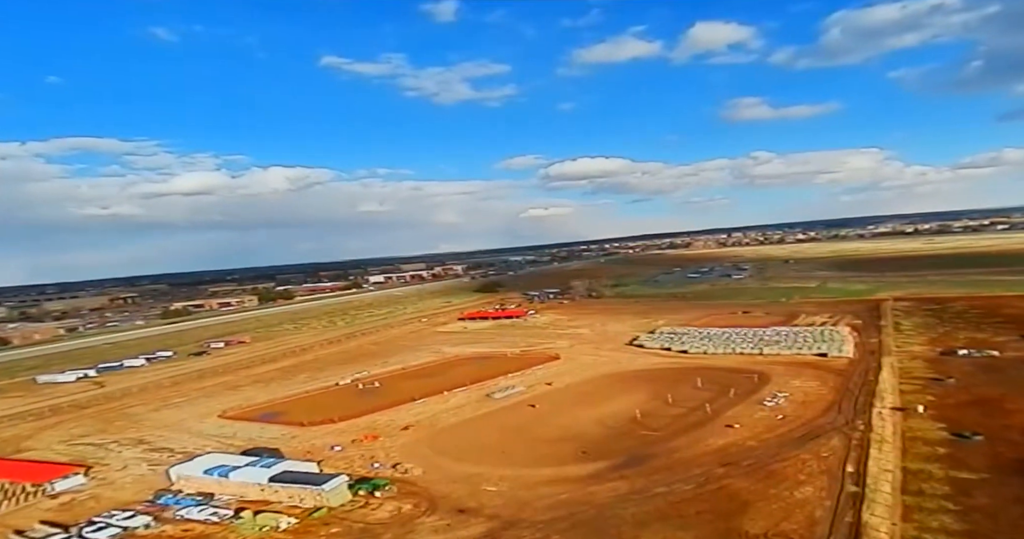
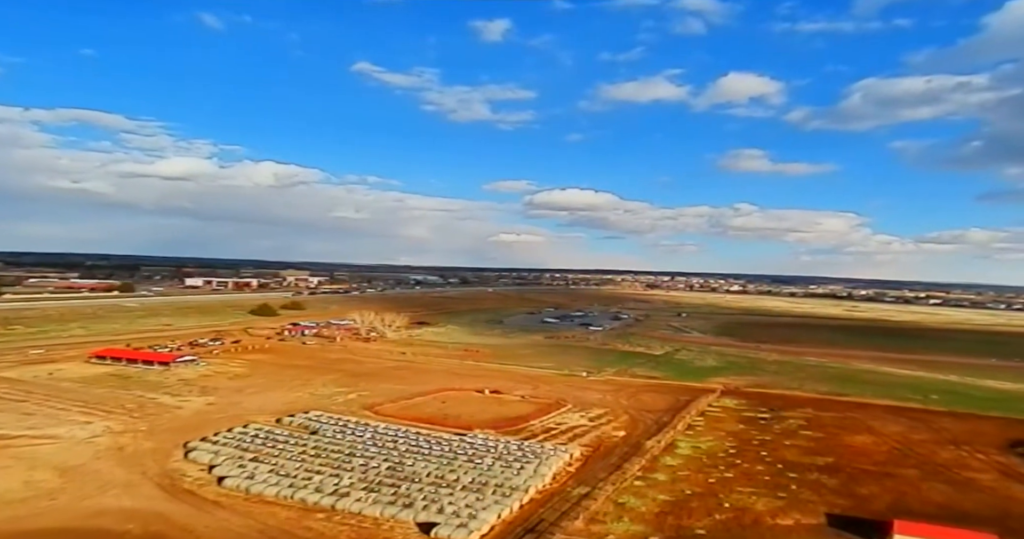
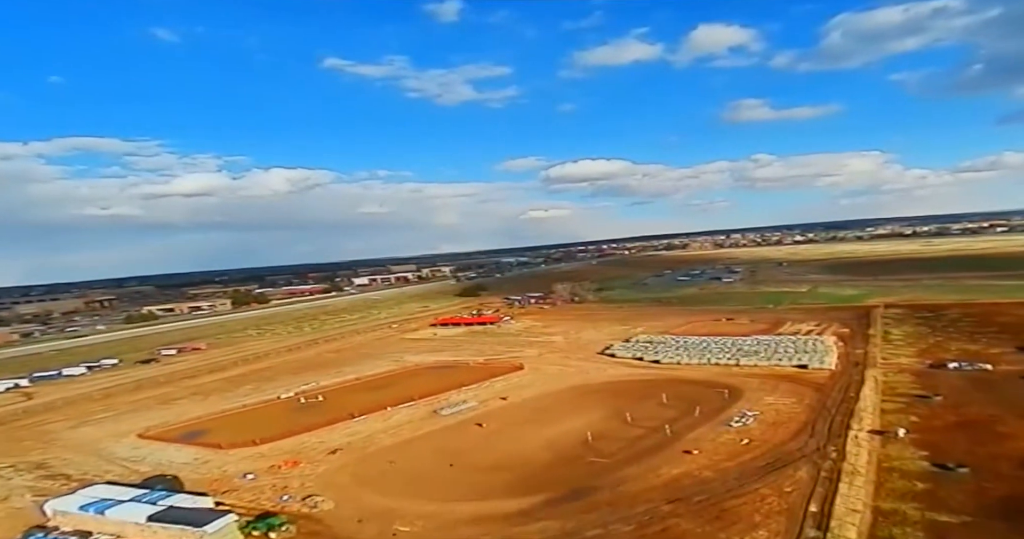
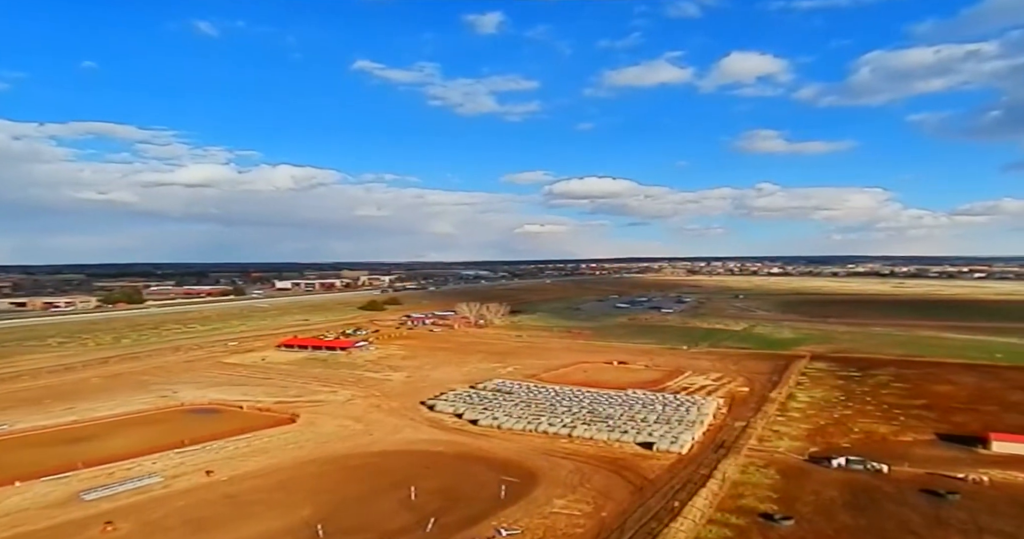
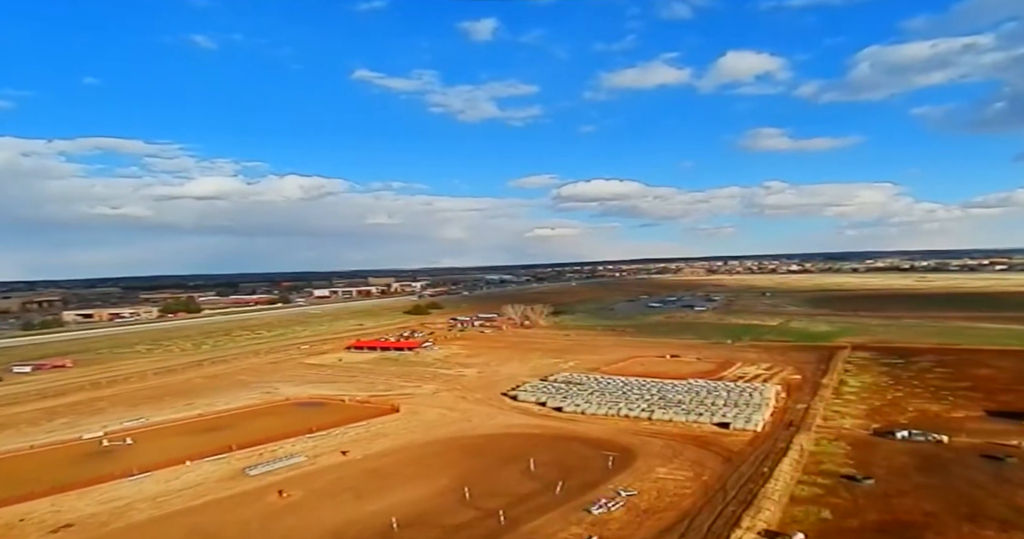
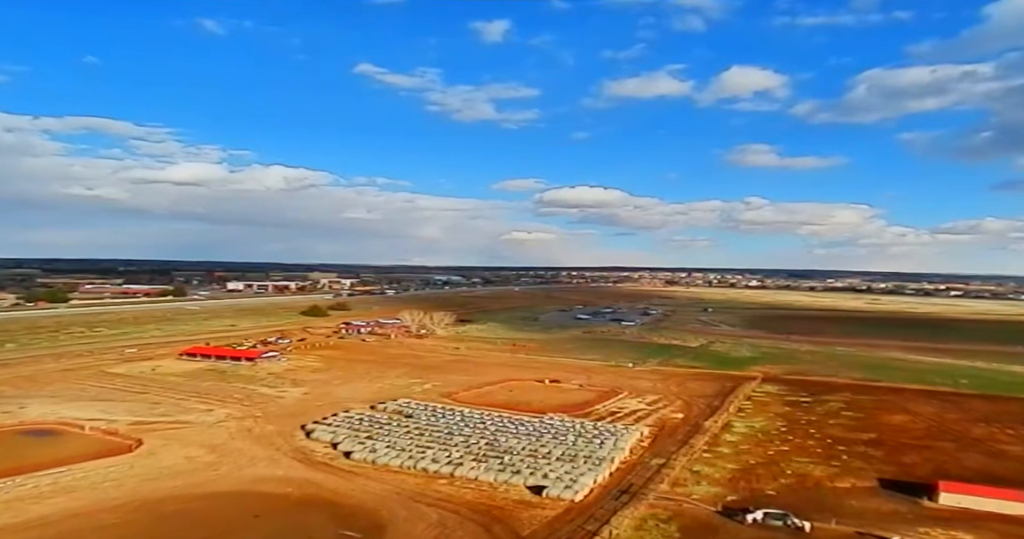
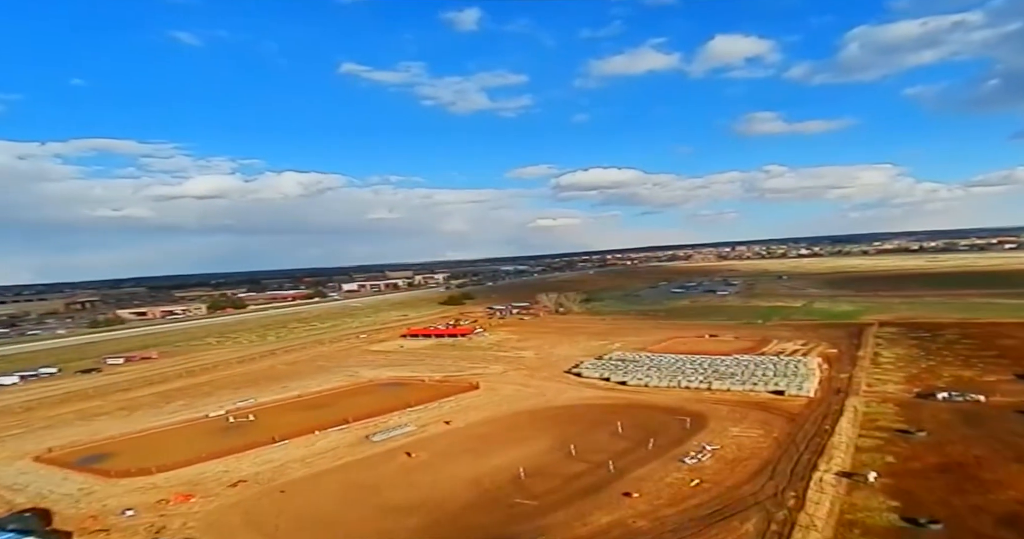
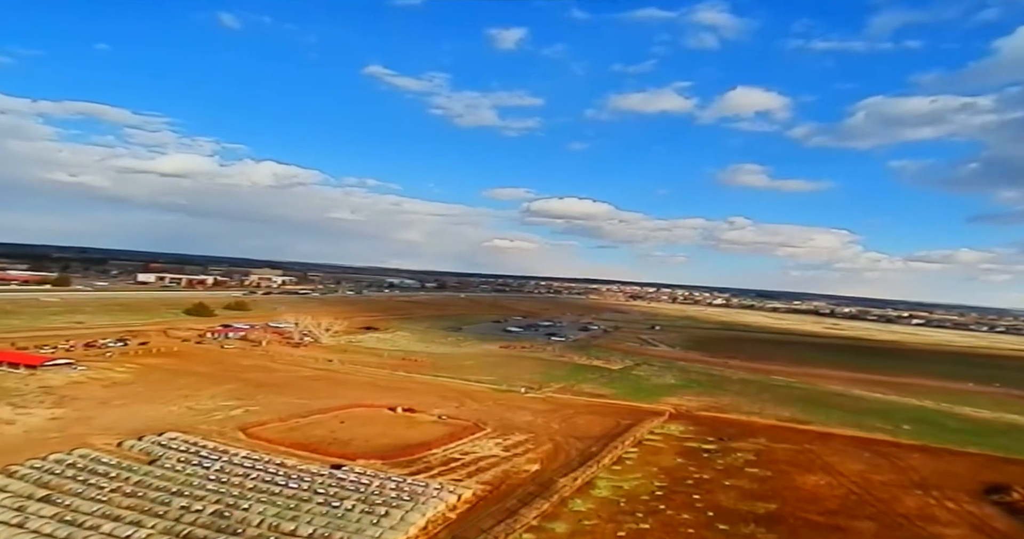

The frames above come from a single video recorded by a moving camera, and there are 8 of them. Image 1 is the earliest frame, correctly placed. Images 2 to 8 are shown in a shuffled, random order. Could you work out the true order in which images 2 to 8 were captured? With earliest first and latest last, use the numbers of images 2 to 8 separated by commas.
3, 7, 5, 4, 6, 2, 8
